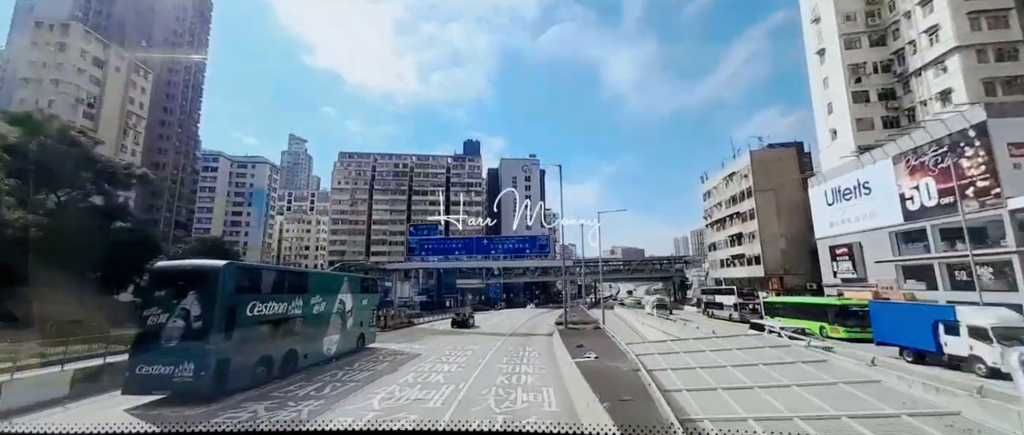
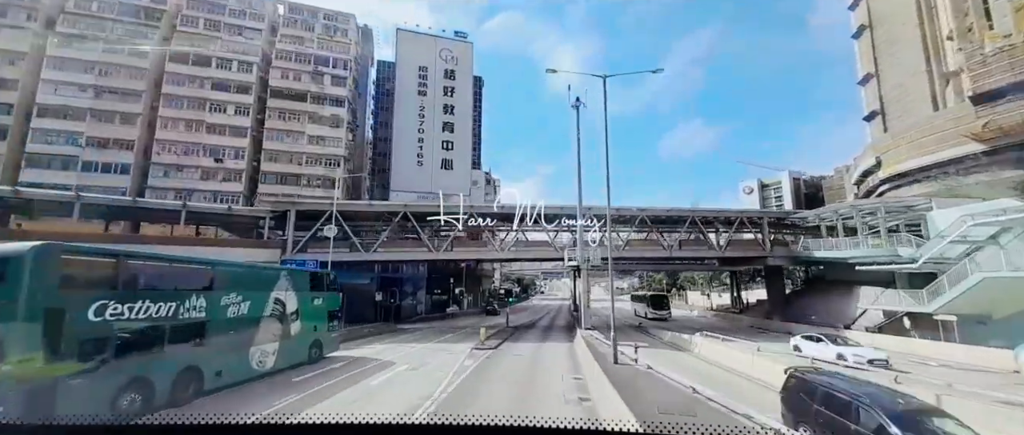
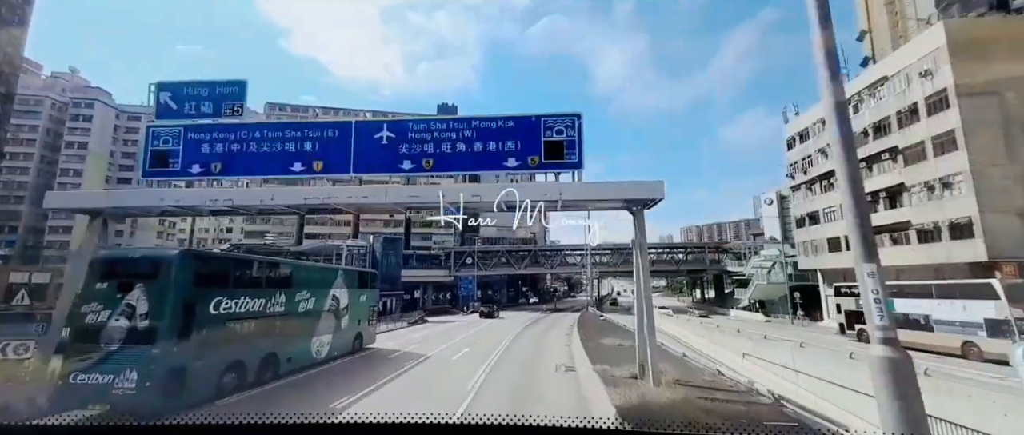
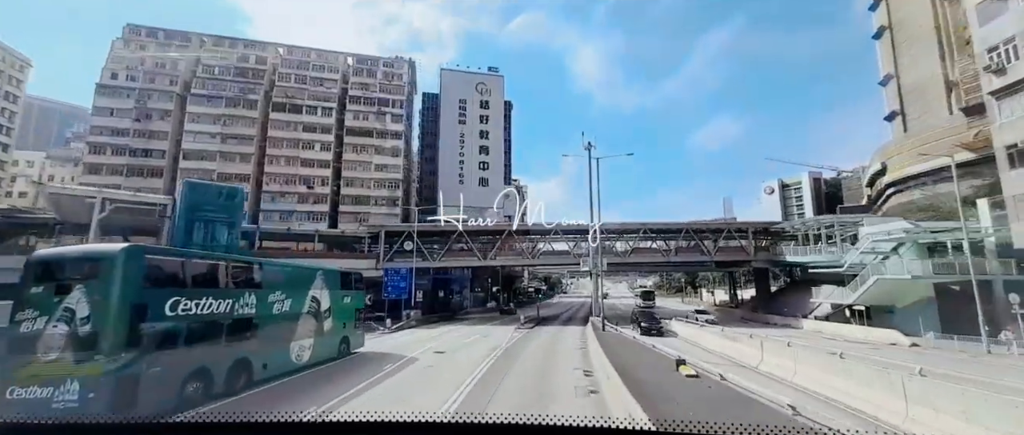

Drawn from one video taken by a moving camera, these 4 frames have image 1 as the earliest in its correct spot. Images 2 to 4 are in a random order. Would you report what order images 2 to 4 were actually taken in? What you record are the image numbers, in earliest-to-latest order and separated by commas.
3, 4, 2
